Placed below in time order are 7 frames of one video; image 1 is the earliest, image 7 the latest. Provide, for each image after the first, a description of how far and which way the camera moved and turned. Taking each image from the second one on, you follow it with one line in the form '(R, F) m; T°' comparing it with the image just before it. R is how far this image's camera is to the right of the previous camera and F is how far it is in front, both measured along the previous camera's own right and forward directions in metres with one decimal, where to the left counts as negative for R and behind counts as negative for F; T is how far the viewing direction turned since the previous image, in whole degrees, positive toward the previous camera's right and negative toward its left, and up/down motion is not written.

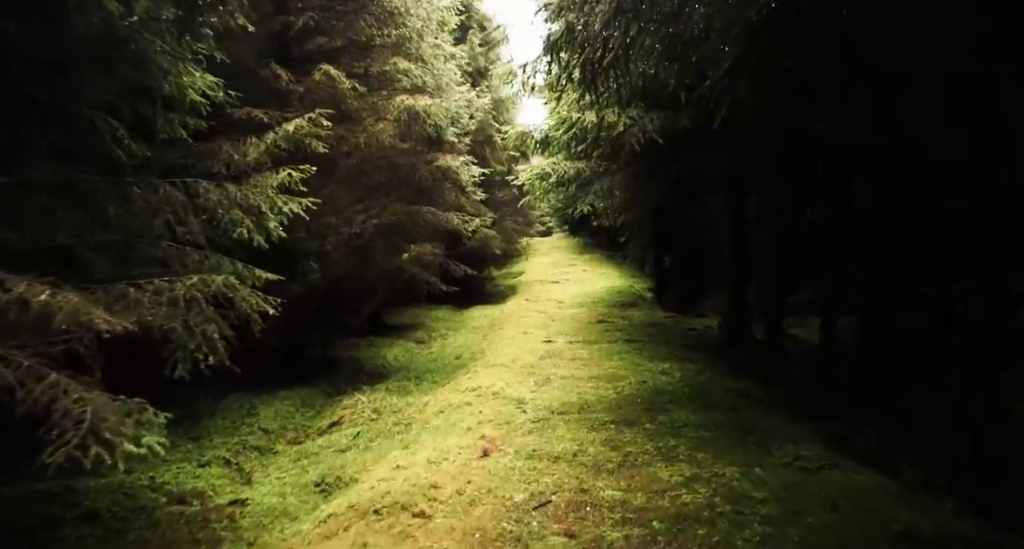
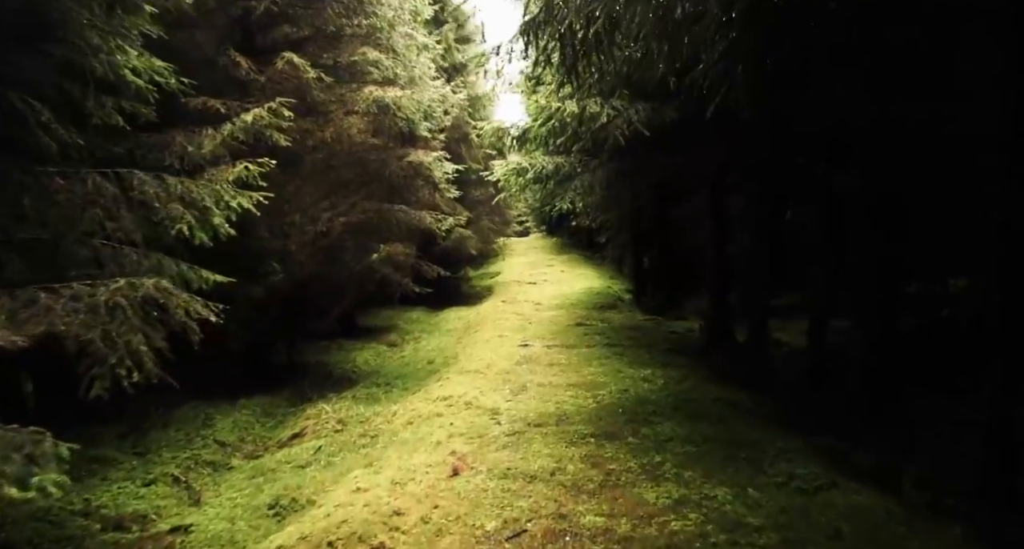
(0.0, +0.6) m; +2°
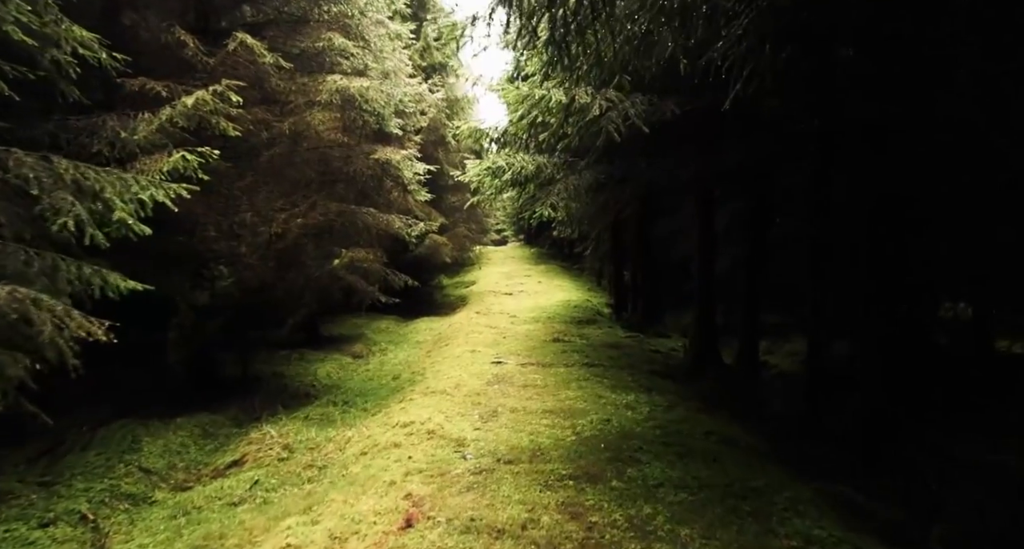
(0.0, +1.0) m; +2°
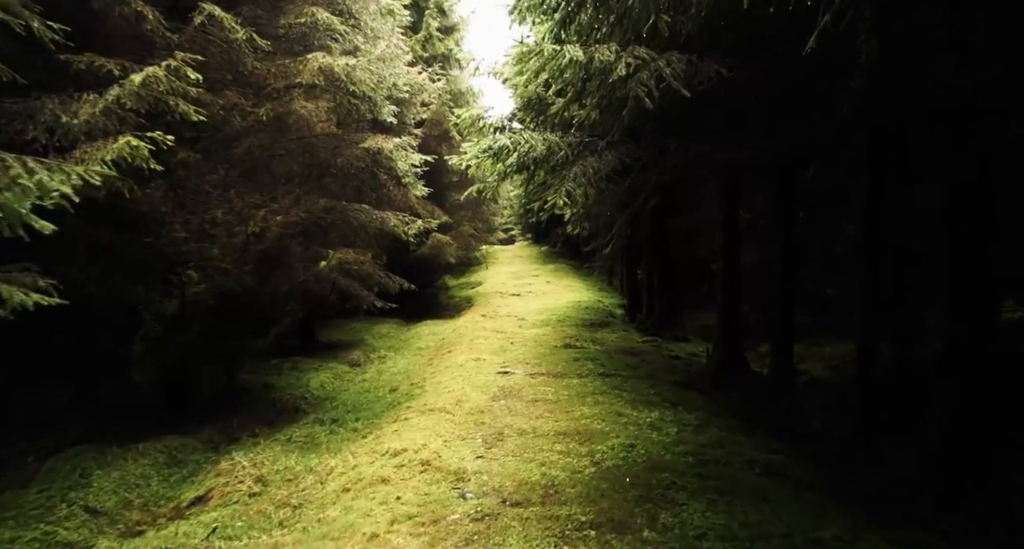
(0.0, +1.2) m; -1°
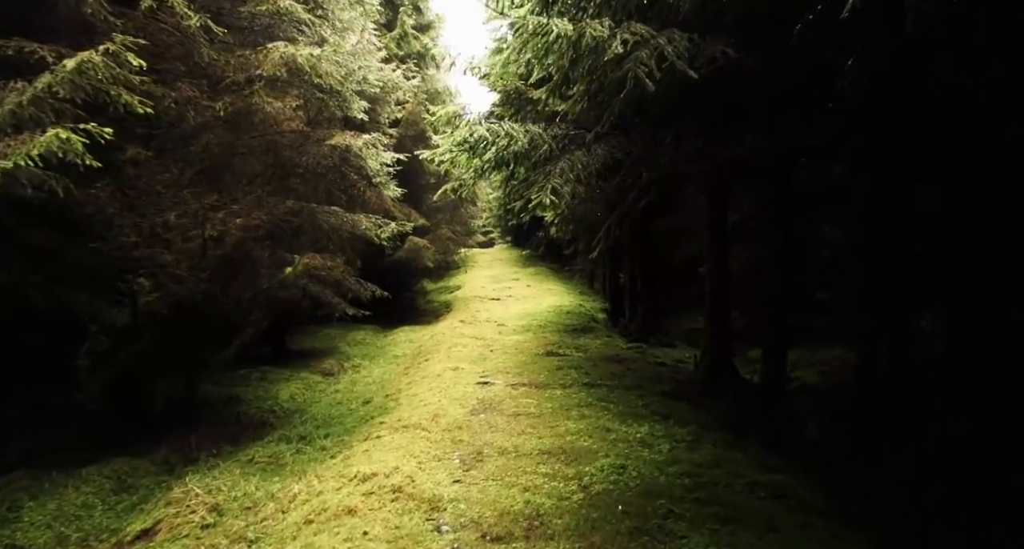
(0.0, +0.6) m; +2°
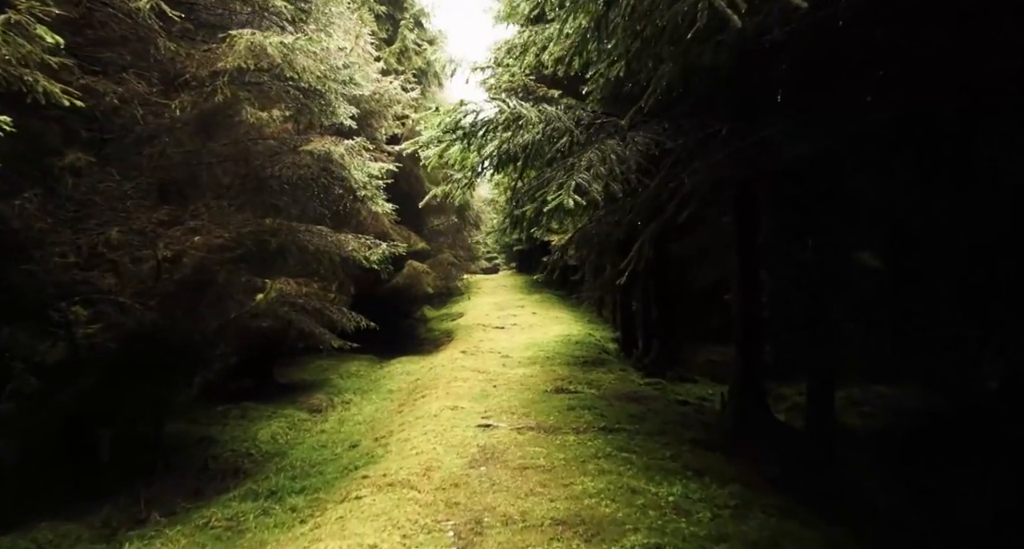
(0.0, +1.4) m; 0°
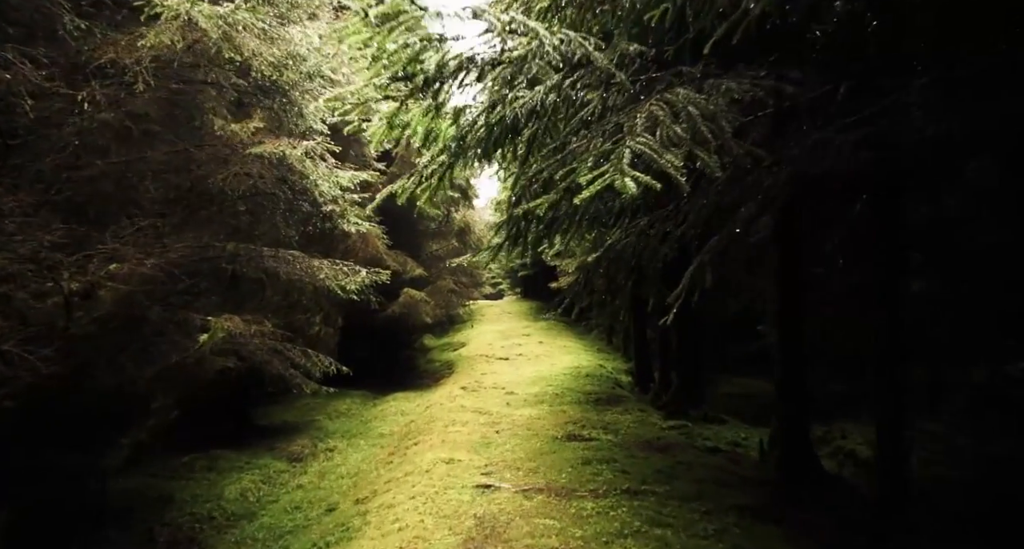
(0.0, +1.6) m; 0°
